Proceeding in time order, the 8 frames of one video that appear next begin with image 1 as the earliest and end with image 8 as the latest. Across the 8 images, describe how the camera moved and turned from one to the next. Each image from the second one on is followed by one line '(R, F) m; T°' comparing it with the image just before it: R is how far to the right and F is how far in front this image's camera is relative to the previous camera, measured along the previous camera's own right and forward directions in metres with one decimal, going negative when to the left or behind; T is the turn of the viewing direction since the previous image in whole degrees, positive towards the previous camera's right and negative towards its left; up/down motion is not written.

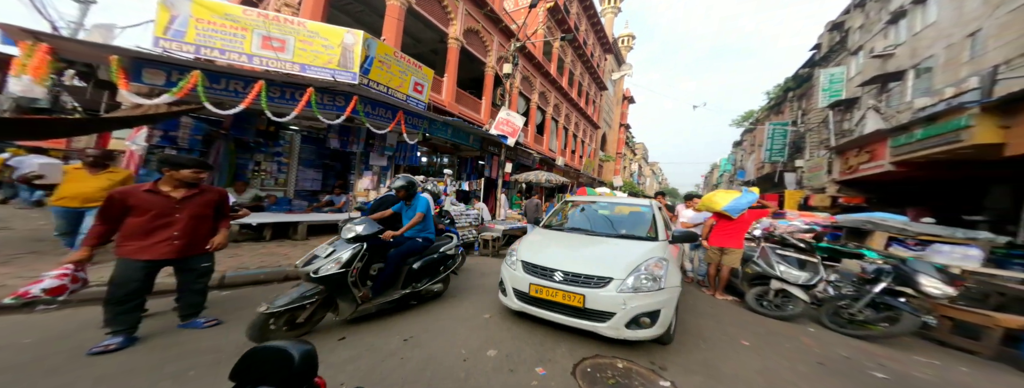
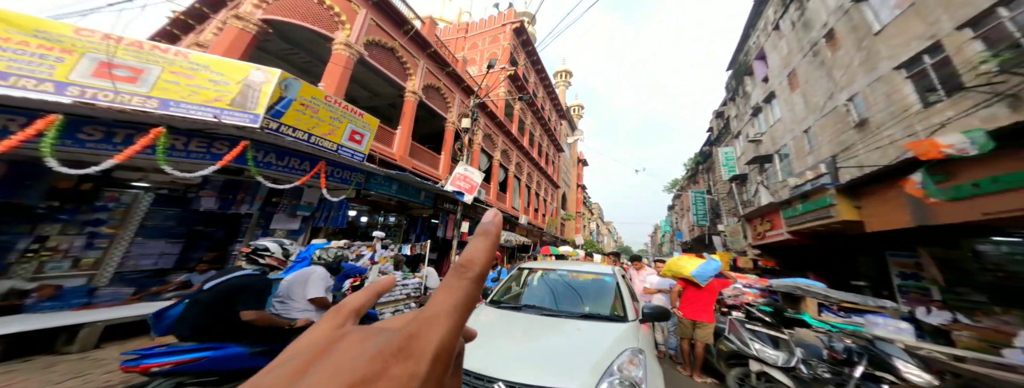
(+0.1, +0.3) m; +9°
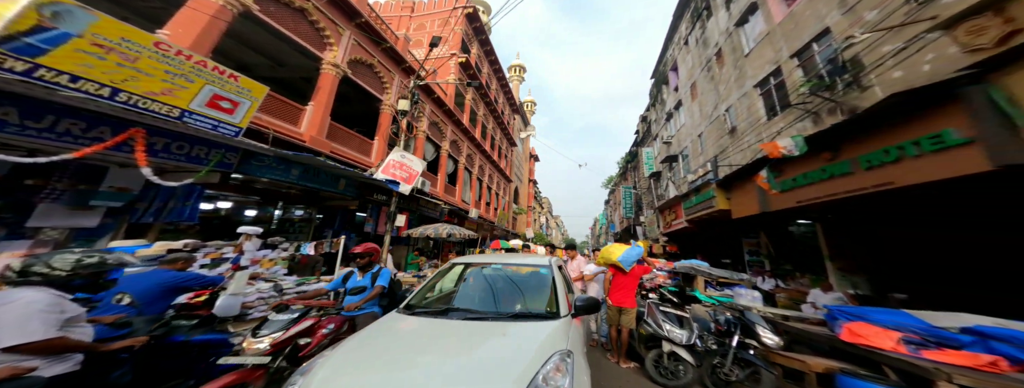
(+0.1, +0.1) m; +13°
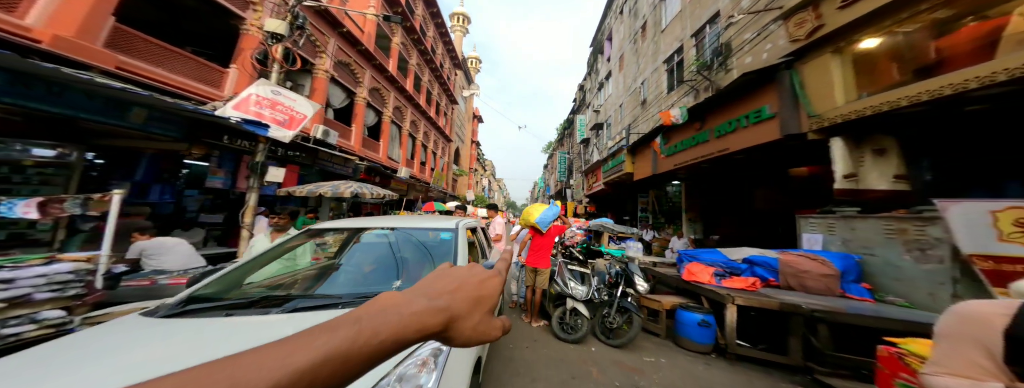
(+0.6, +0.1) m; +14°
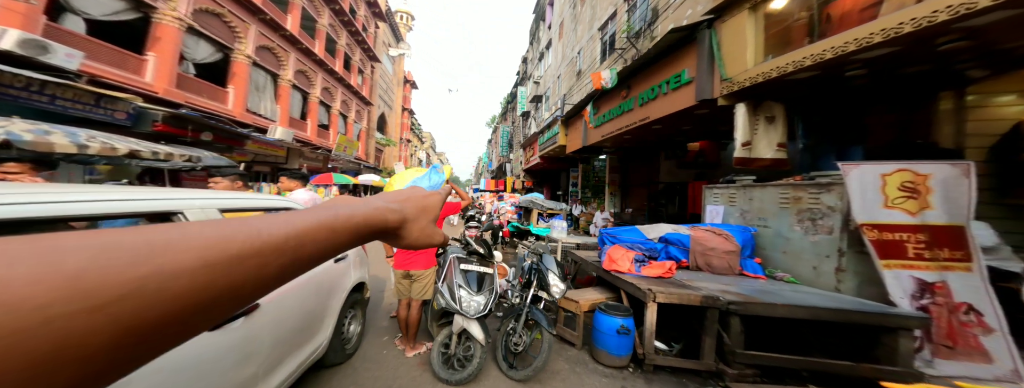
(+0.8, +1.3) m; +14°
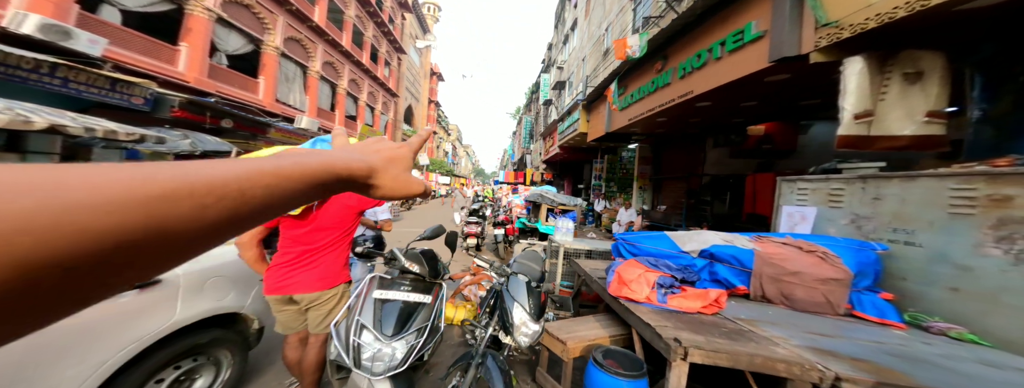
(+0.6, +1.0) m; -7°
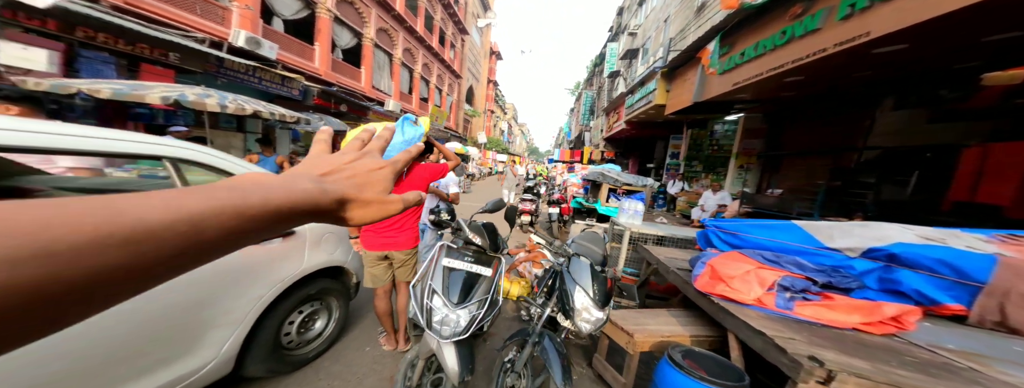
(-0.1, +0.1) m; -11°
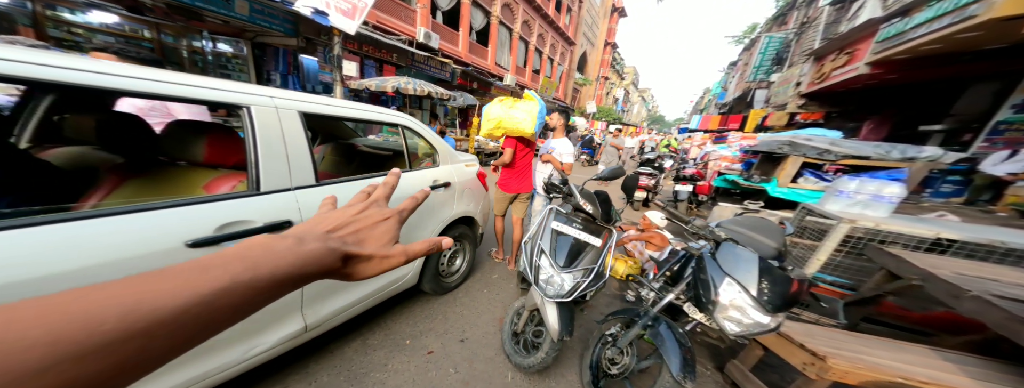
(-0.1, +0.1) m; -23°
